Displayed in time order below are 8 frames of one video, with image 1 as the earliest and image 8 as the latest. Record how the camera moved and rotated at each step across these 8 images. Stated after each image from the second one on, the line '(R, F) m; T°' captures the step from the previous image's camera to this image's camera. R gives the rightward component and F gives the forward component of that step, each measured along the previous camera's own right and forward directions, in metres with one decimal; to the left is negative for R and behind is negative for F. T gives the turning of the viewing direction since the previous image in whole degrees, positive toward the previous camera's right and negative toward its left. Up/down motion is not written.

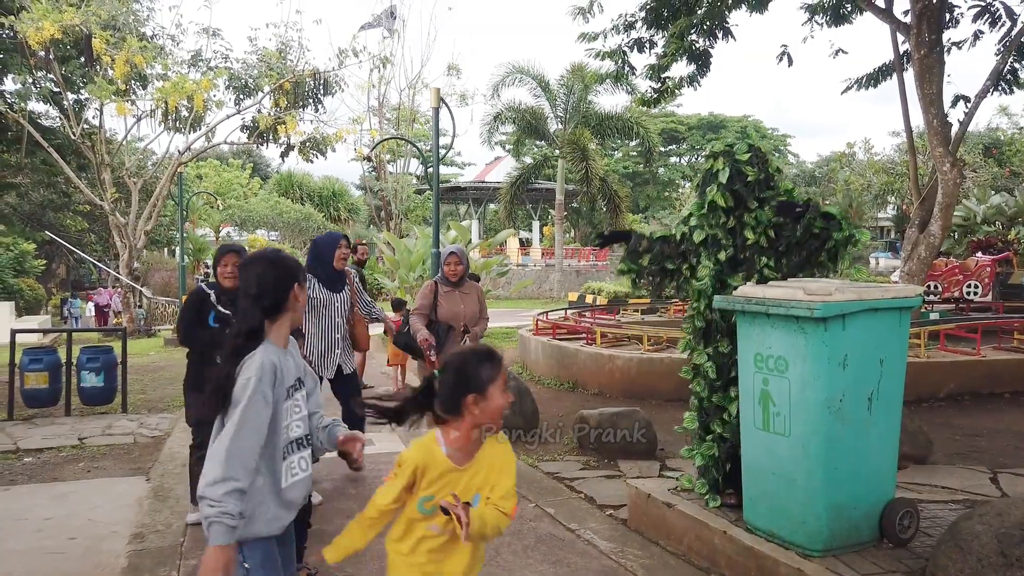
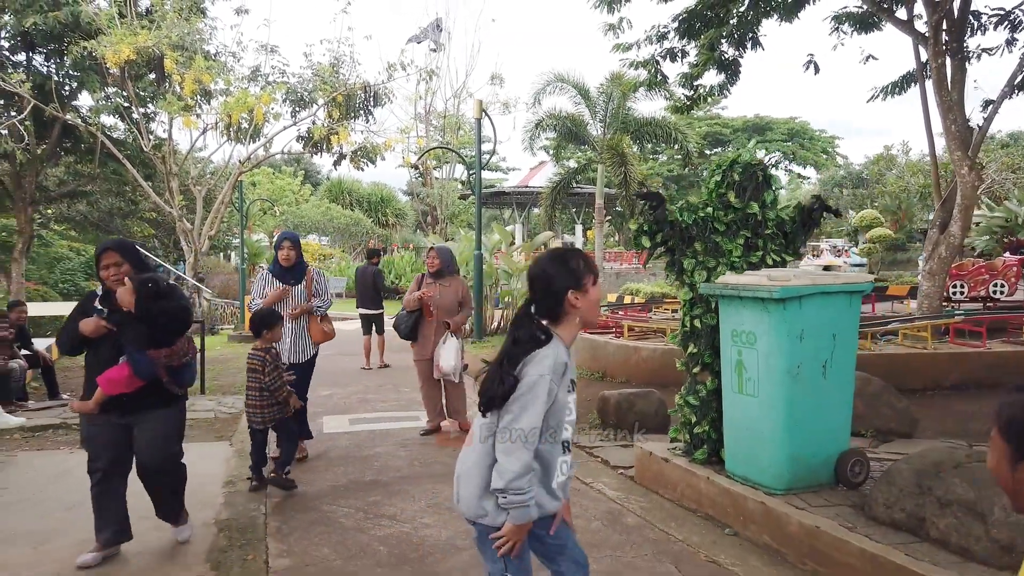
(+0.1, -0.7) m; -3°
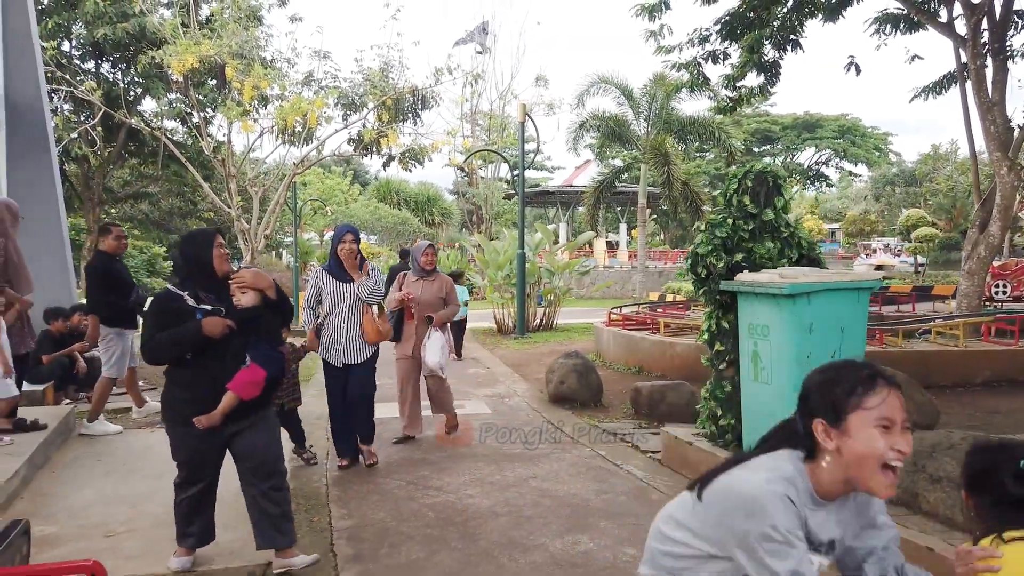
(+0.1, -0.4) m; -3°
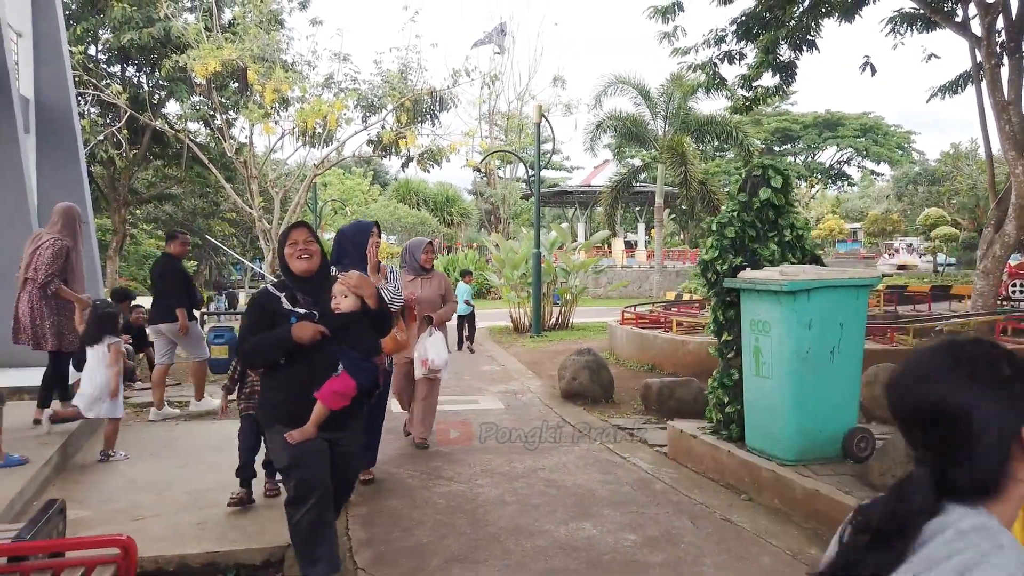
(+0.1, -0.2) m; -1°
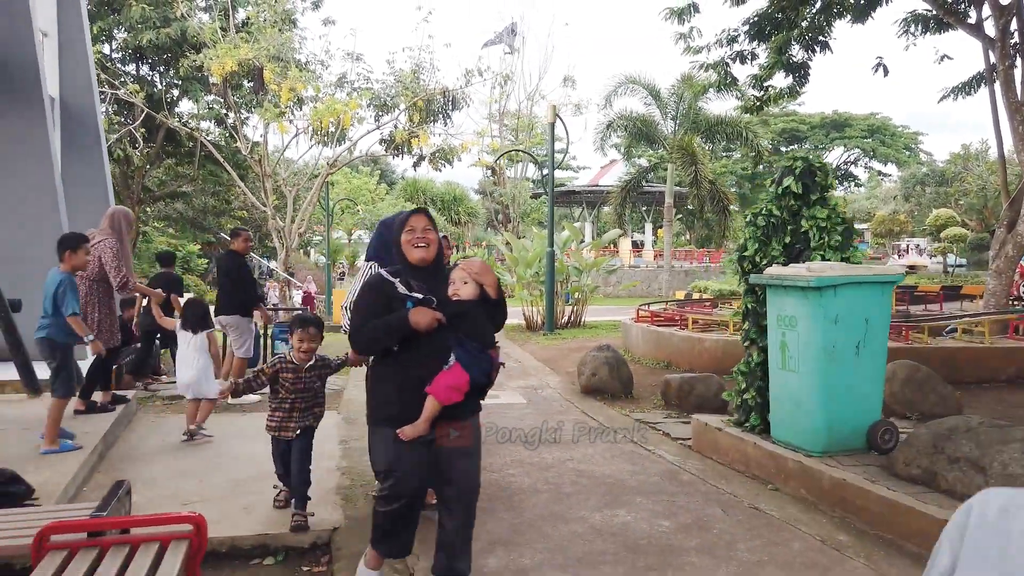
(-0.2, -0.1) m; 0°
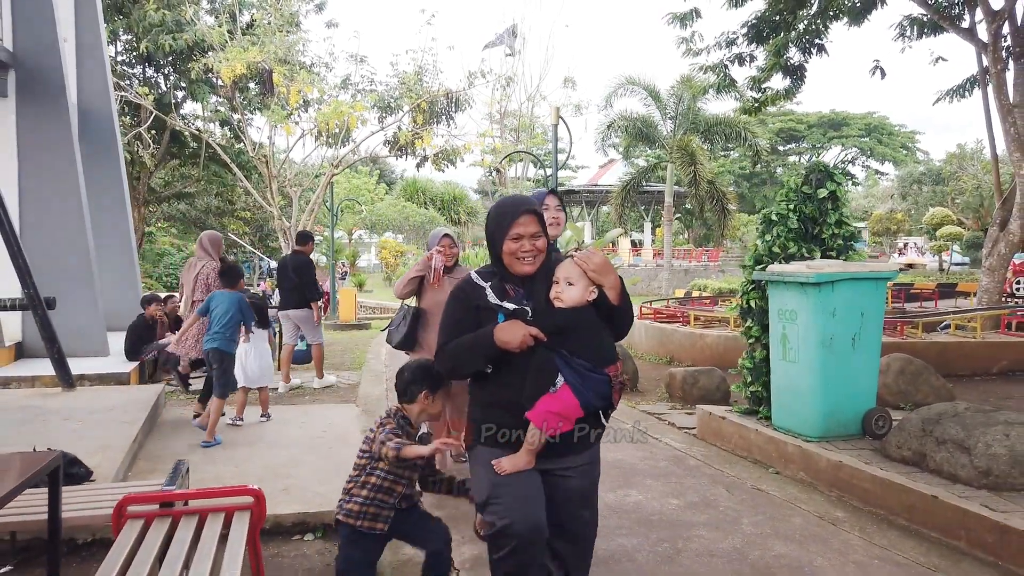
(-0.1, -0.3) m; 0°
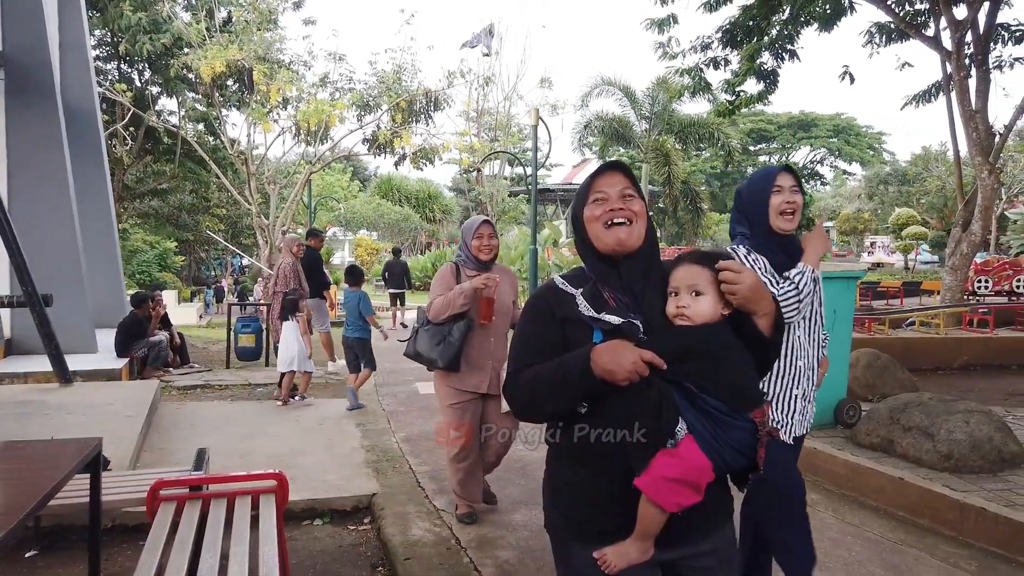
(-0.1, -0.2) m; +2°
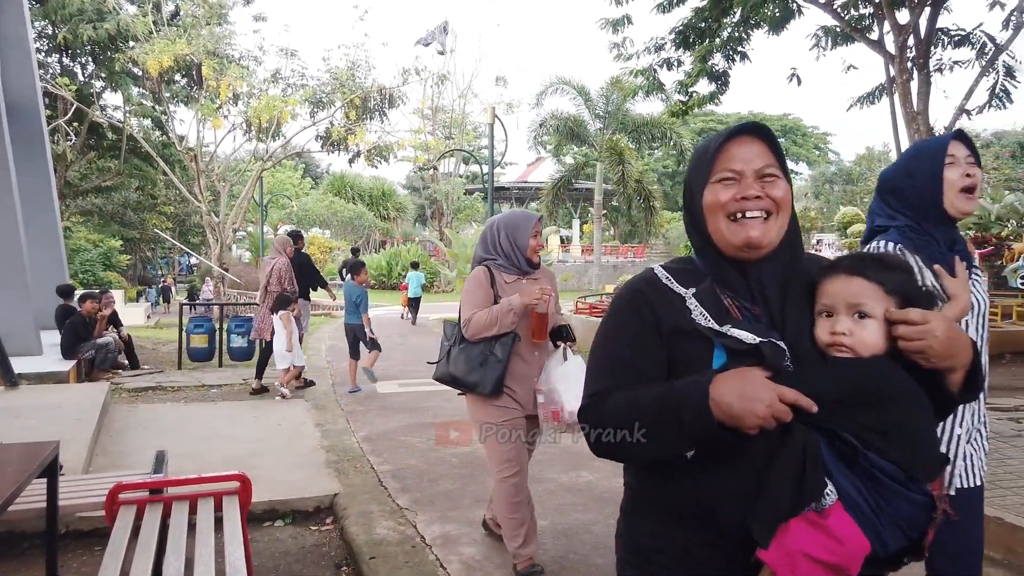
(0.0, 0.0) m; +3°
